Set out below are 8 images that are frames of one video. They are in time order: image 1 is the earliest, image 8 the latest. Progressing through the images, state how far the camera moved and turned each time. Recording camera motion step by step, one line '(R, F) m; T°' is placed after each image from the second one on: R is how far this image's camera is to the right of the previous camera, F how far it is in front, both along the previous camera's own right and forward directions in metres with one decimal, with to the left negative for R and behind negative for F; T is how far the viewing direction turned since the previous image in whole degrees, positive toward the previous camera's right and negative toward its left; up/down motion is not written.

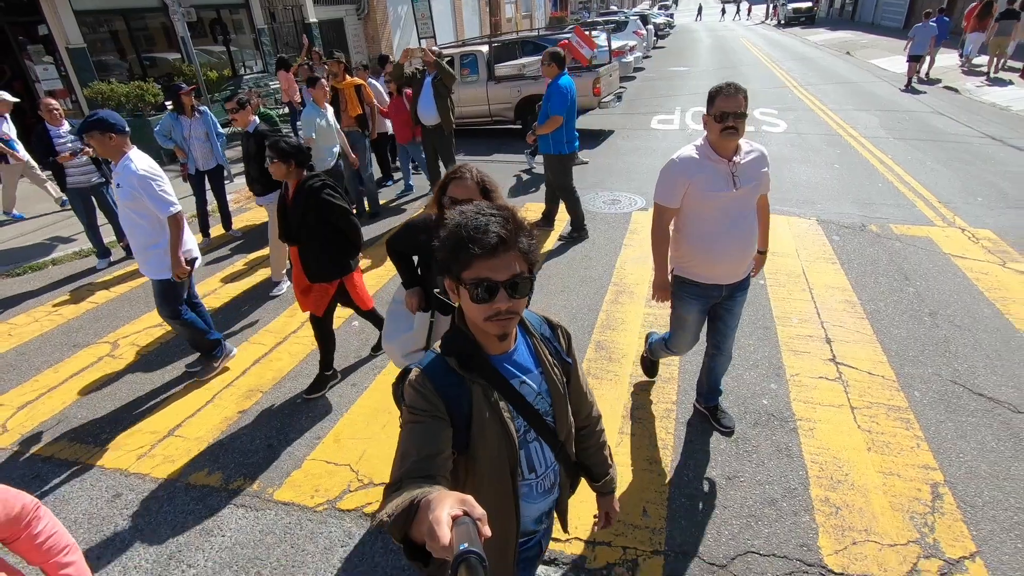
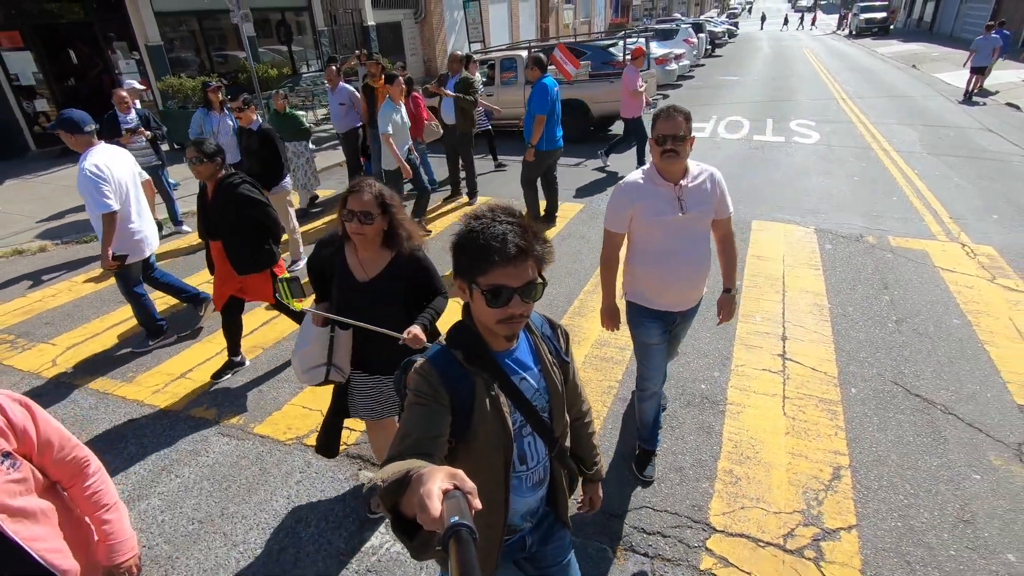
(+0.6, -0.4) m; -5°
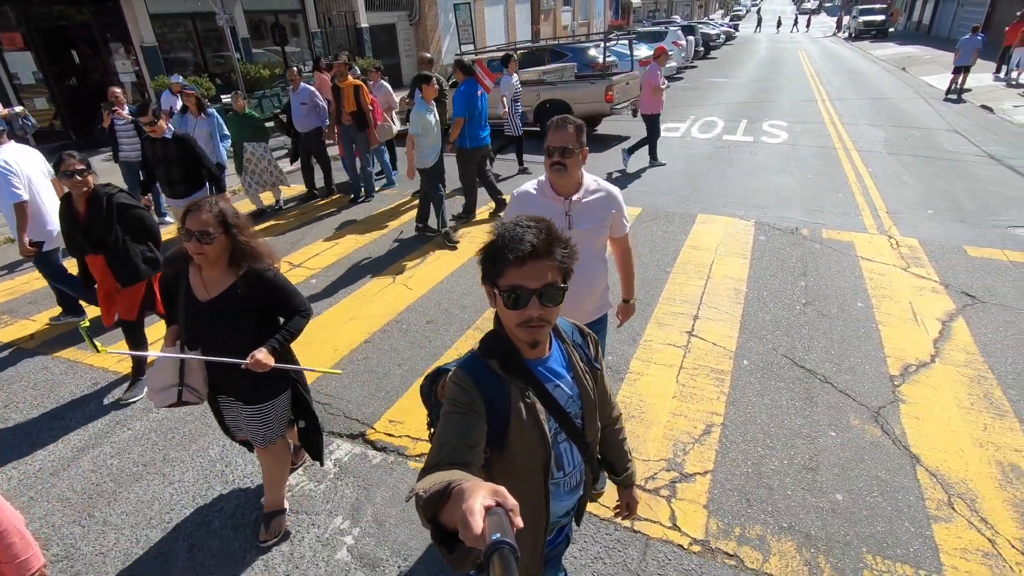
(+0.6, -0.4) m; -1°
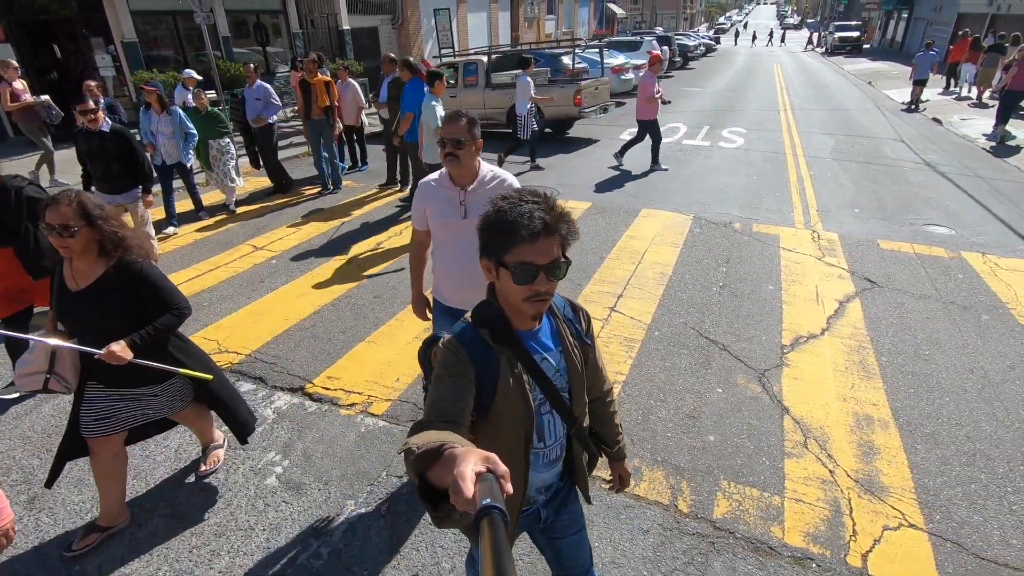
(+0.4, -0.4) m; +1°
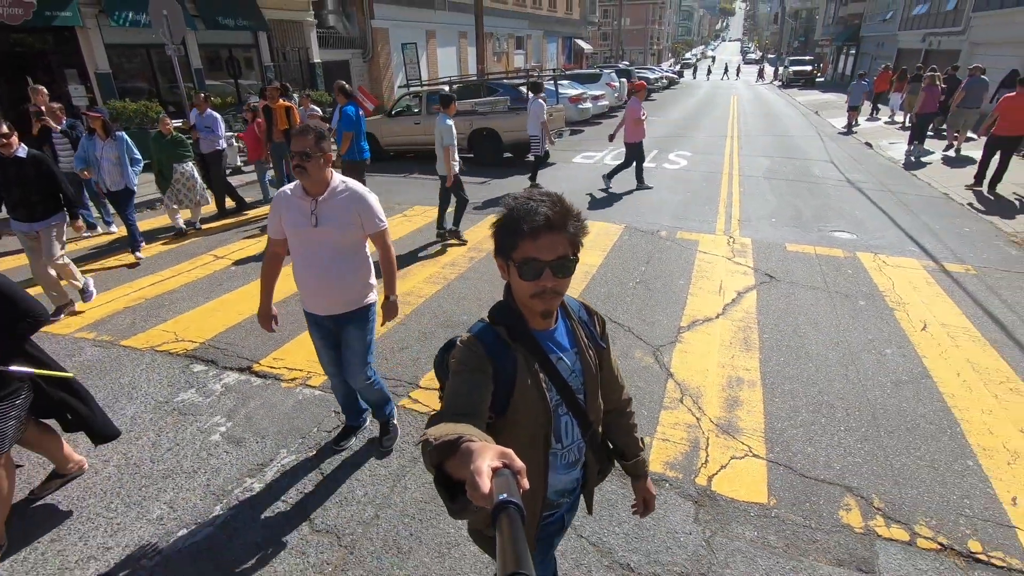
(+0.5, -0.6) m; +2°
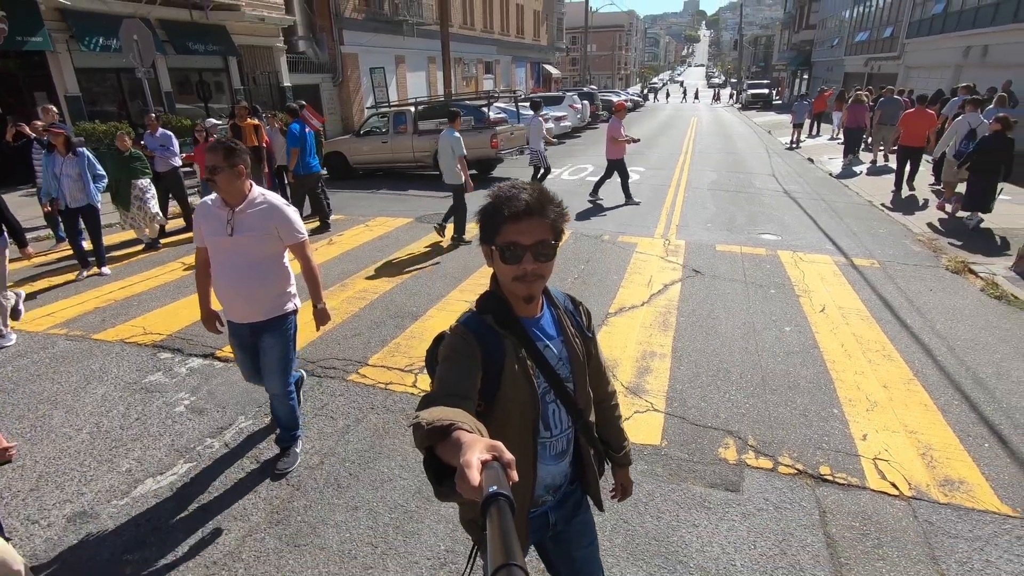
(+0.3, -0.5) m; +2°
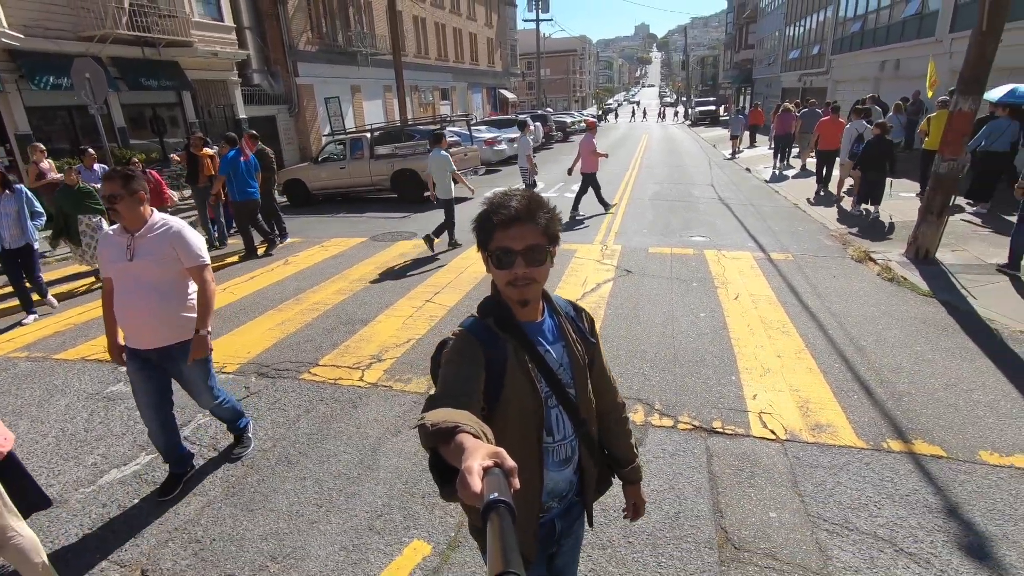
(+0.3, -0.5) m; +3°
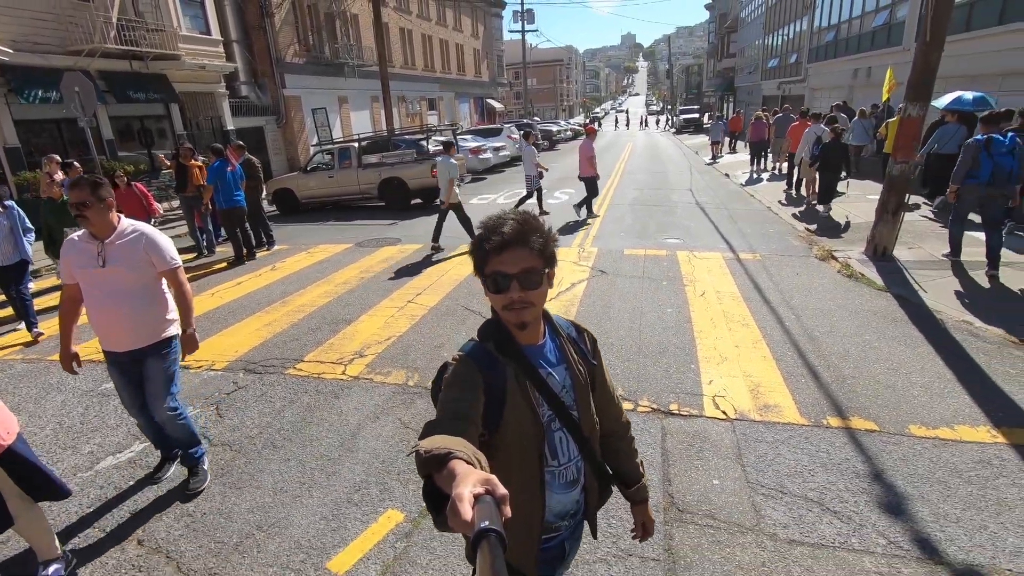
(+0.2, -0.3) m; +1°
